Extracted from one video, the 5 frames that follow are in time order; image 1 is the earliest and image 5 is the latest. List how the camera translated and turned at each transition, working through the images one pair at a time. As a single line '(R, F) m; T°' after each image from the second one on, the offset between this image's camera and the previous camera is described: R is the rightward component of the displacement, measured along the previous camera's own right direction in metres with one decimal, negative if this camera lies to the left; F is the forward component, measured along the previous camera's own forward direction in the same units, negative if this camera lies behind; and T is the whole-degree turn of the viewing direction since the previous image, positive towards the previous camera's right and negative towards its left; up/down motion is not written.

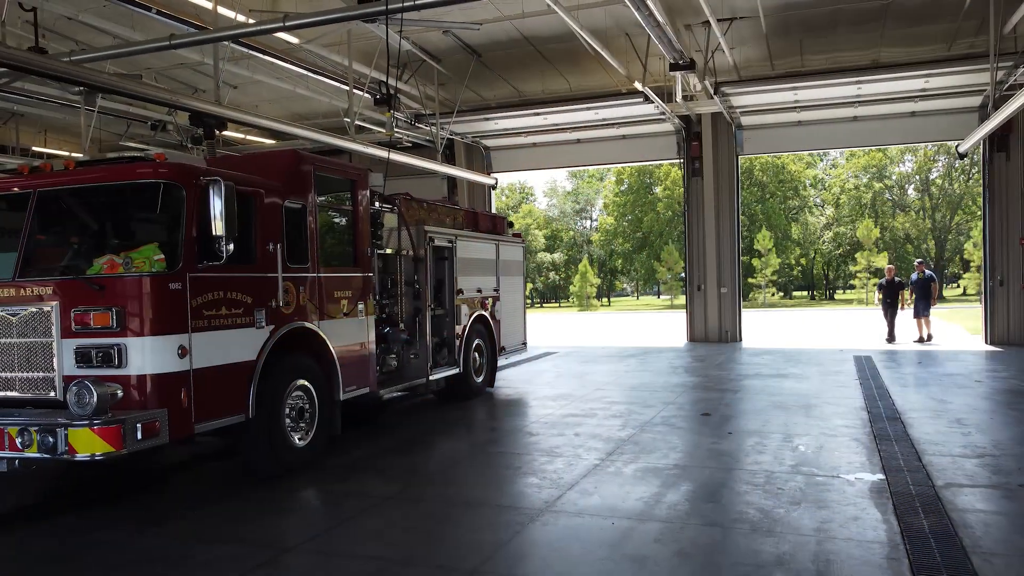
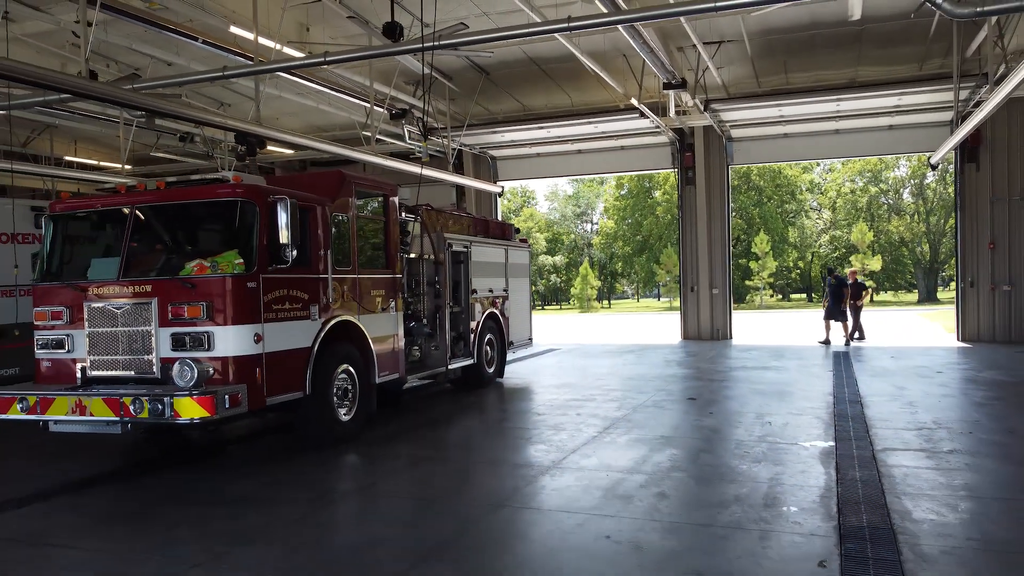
(-0.1, -1.1) m; 0°
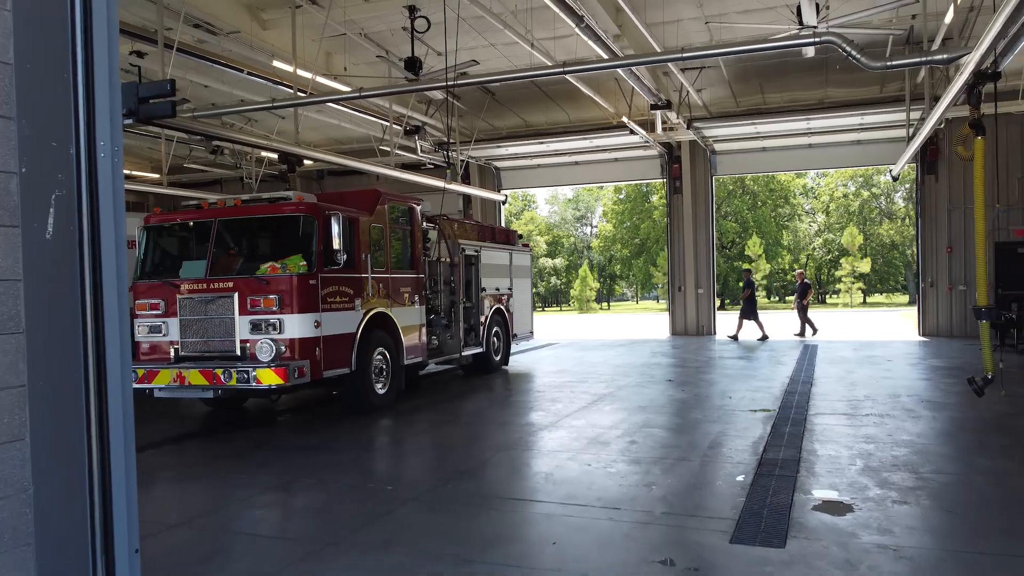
(0.0, -1.6) m; 0°
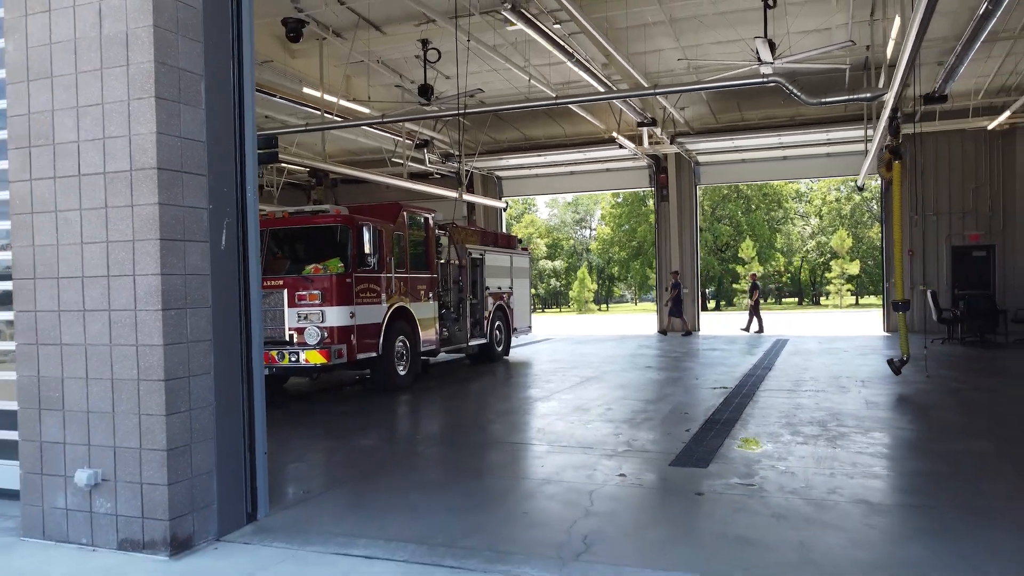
(0.0, -1.6) m; 0°
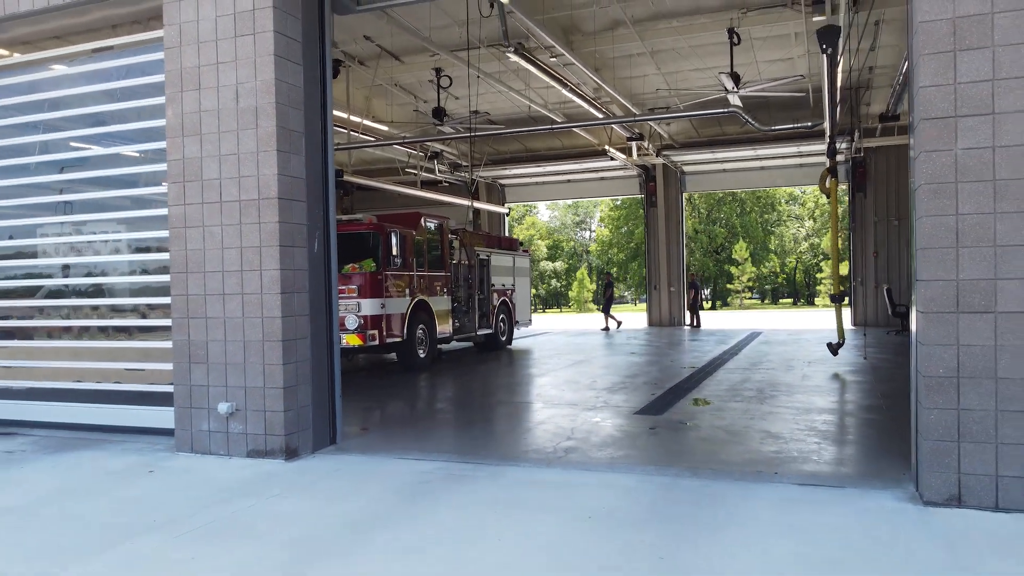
(0.0, -1.9) m; 0°
